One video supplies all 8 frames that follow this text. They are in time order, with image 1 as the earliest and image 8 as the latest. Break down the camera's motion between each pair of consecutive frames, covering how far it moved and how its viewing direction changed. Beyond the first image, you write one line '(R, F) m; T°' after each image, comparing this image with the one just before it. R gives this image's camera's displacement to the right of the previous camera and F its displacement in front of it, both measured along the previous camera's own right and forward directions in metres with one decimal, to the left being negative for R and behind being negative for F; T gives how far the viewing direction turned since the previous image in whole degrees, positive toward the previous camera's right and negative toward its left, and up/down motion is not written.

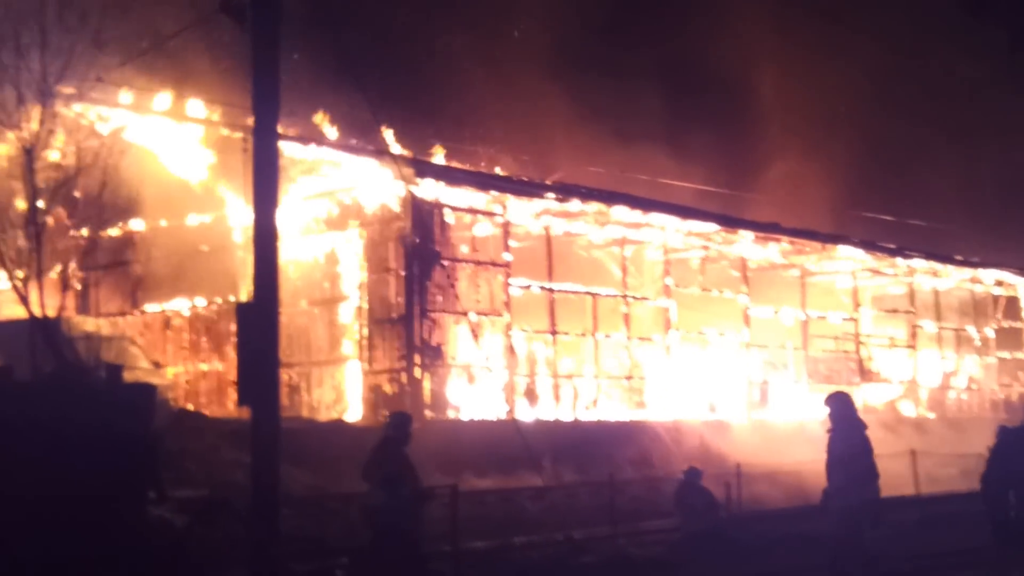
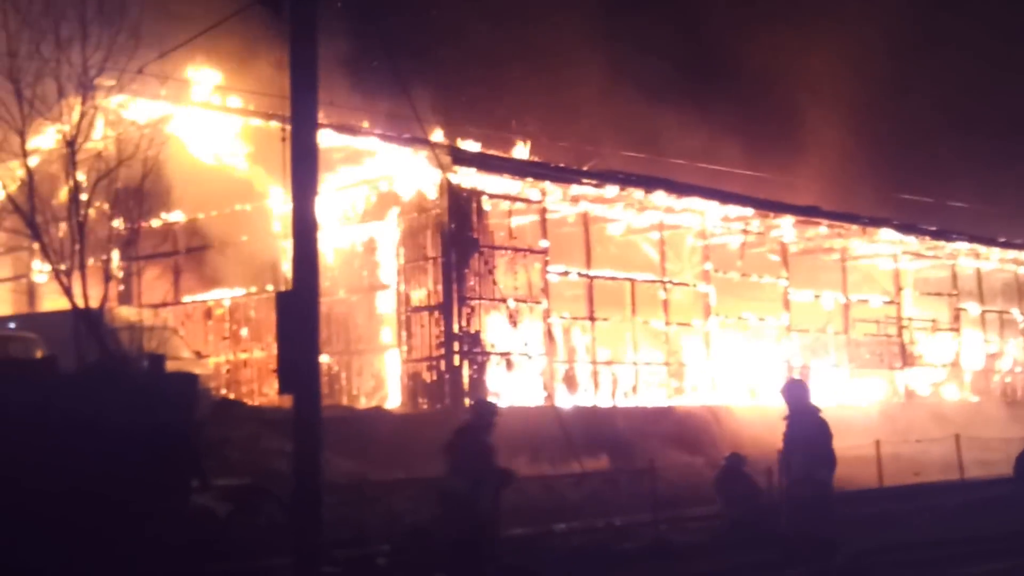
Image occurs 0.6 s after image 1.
(+0.2, +0.1) m; -3°
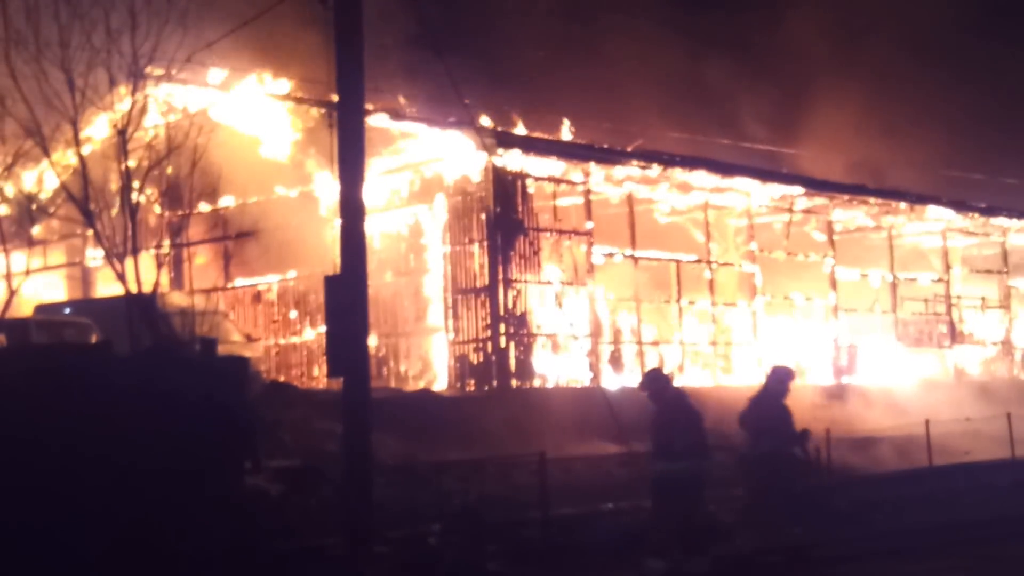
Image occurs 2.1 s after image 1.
(-0.2, -0.1) m; -2°
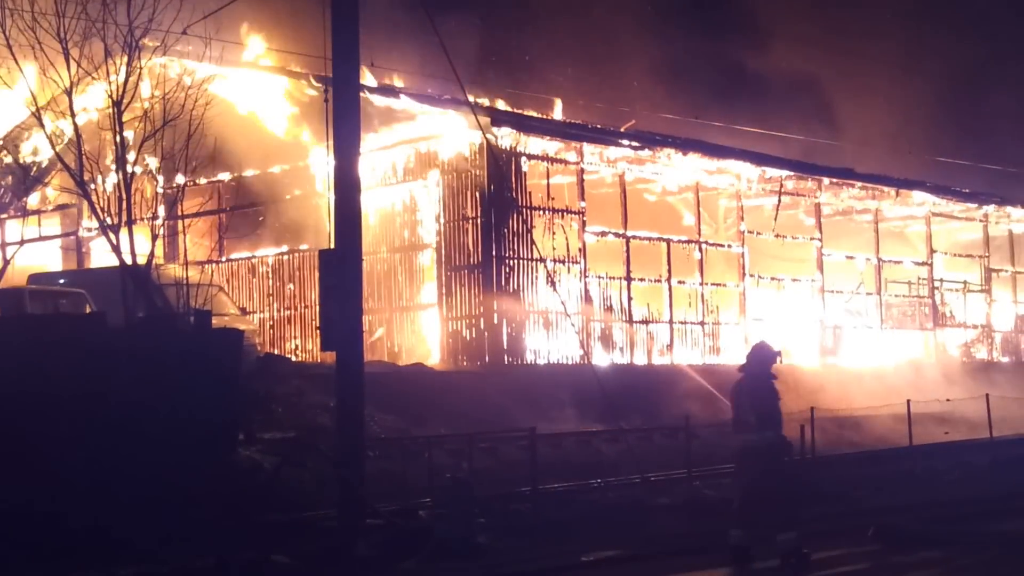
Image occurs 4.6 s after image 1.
(-0.3, -0.2) m; +1°
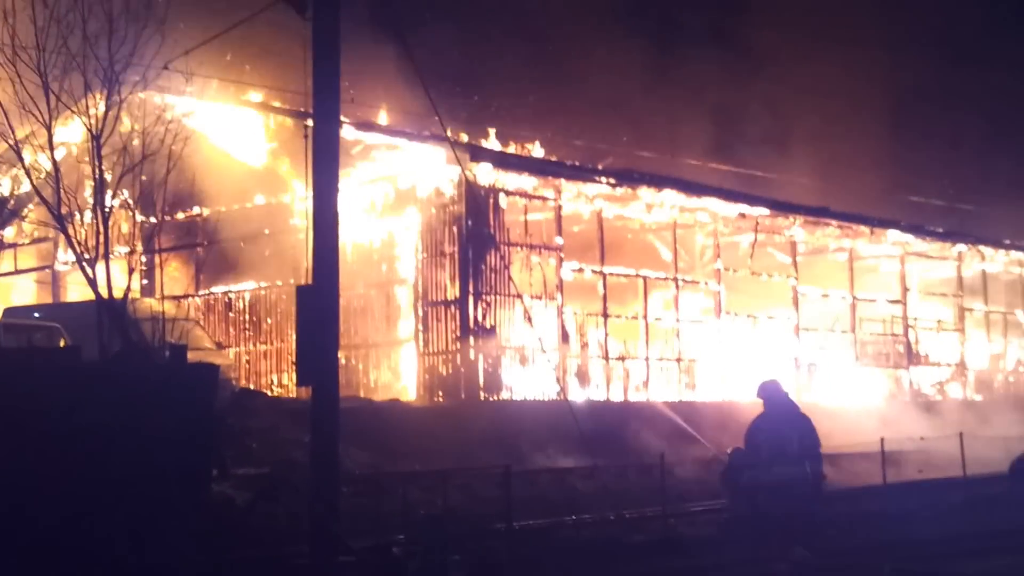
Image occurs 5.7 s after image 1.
(+0.2, 0.0) m; +1°
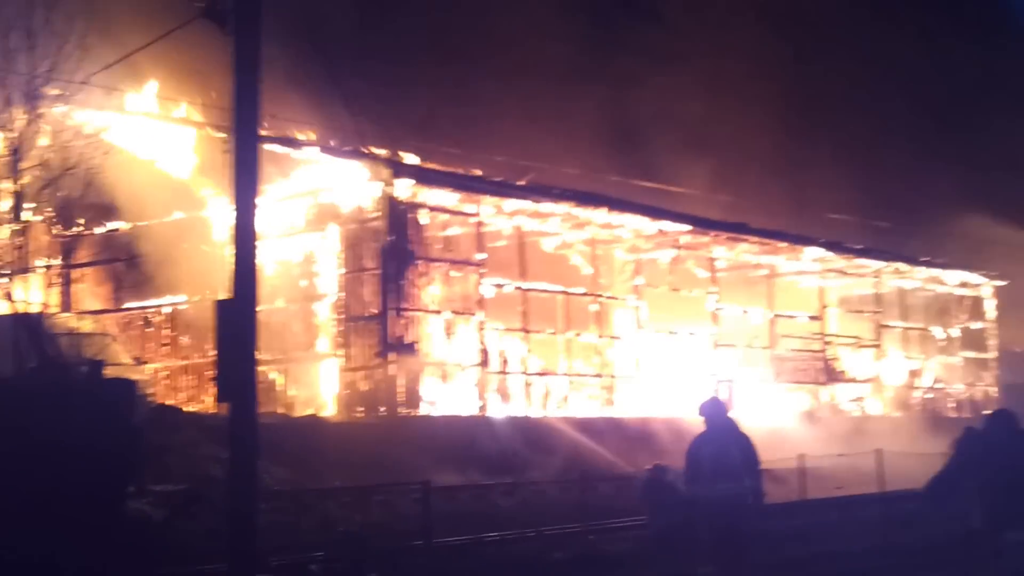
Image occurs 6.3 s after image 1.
(+1.2, 0.0) m; +1°
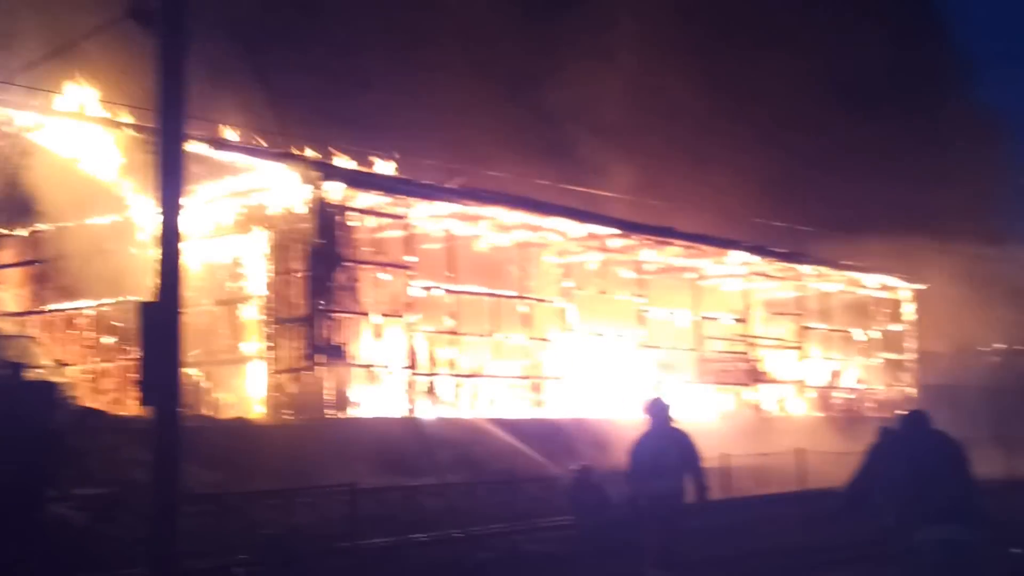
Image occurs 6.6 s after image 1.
(+0.5, -0.1) m; +2°
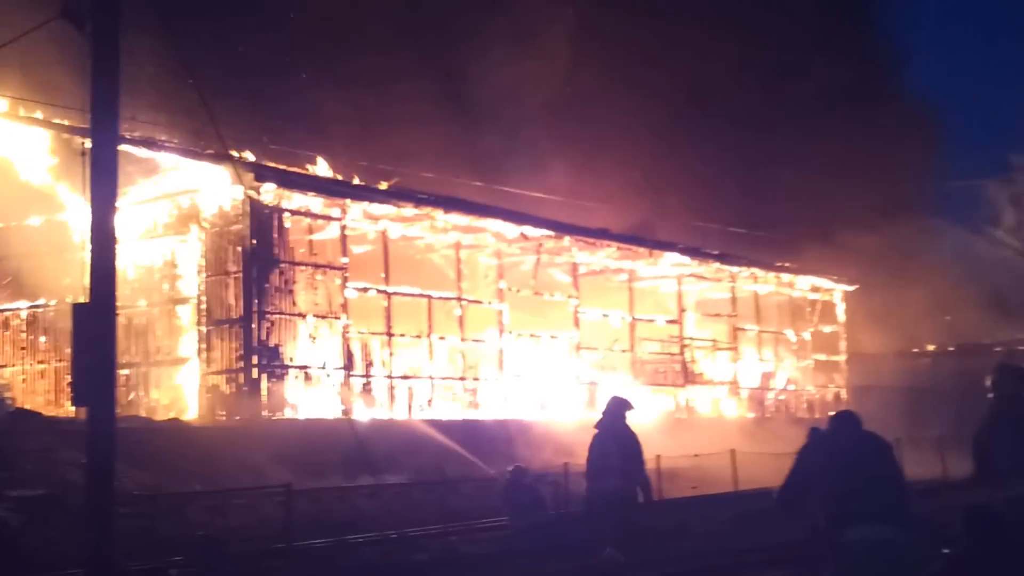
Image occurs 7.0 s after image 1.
(+1.0, -0.1) m; +1°
